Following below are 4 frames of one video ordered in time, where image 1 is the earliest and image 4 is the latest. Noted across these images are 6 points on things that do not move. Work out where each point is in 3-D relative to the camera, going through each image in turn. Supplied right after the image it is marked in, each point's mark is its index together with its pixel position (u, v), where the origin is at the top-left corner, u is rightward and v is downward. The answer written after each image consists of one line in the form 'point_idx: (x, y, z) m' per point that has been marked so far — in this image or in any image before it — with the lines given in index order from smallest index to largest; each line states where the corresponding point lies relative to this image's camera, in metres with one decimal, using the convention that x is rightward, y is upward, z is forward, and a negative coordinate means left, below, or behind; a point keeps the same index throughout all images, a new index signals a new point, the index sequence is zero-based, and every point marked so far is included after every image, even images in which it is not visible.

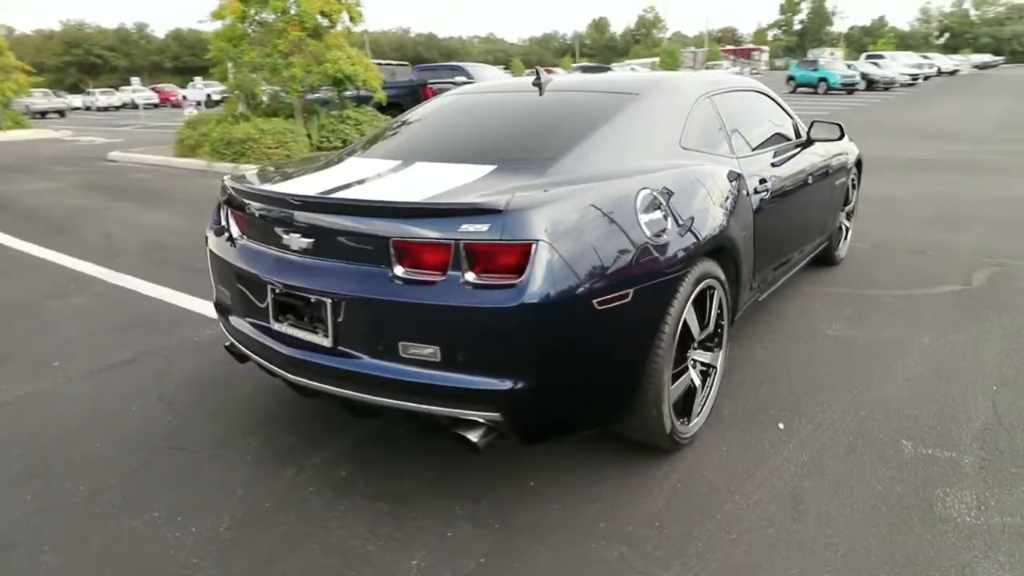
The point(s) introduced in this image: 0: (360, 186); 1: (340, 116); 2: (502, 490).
0: (-0.7, +0.5, +3.0) m
1: (-4.6, +4.6, +17.4) m
2: (0.0, -1.0, +3.1) m
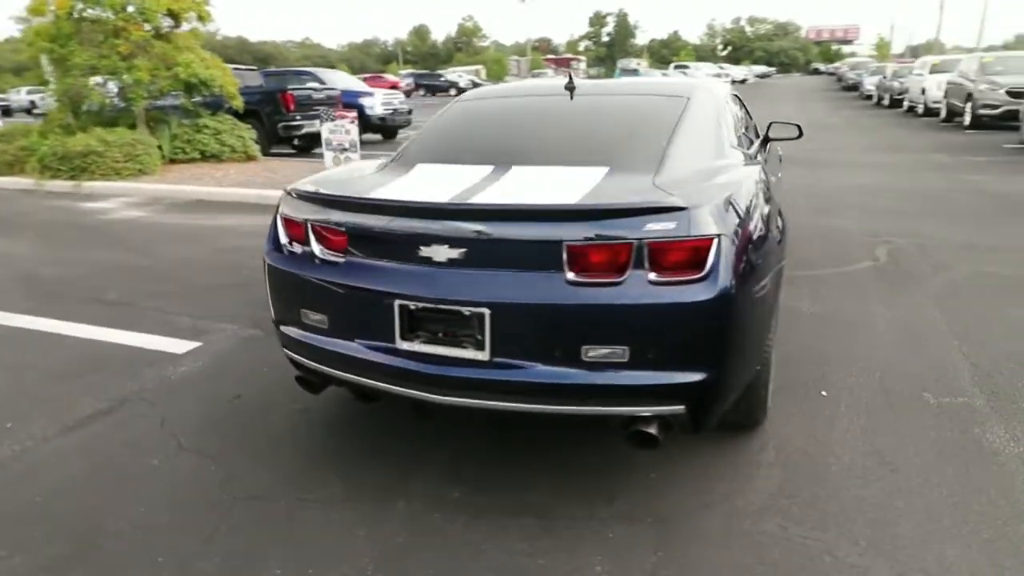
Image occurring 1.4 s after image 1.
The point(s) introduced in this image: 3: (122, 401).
0: (-0.1, +0.4, +2.9) m
1: (-7.8, +4.0, +15.9) m
2: (+0.6, -1.0, +3.2) m
3: (-2.6, -0.7, +4.3) m
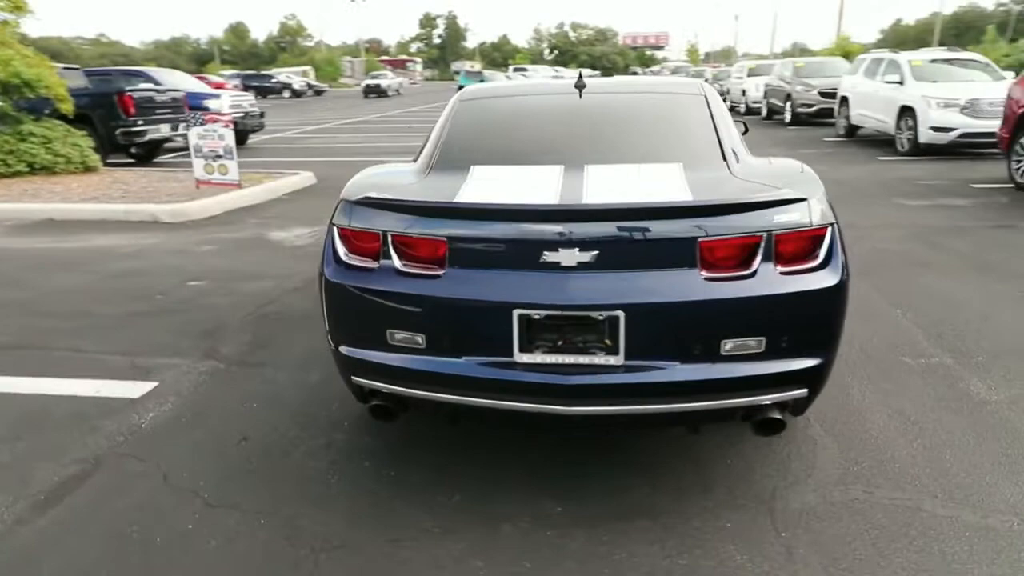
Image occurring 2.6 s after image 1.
0: (+0.3, +0.4, +2.8) m
1: (-10.4, +3.3, +13.6) m
2: (+1.0, -0.9, +3.3) m
3: (-2.3, -0.9, +3.6) m
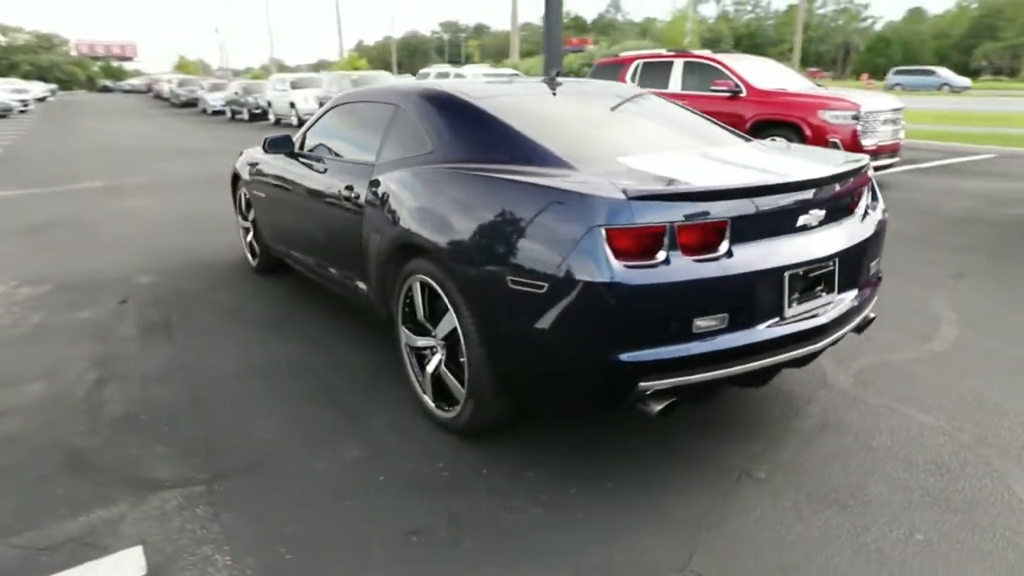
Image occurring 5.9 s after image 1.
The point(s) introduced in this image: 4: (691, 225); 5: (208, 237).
0: (+1.3, +0.6, +3.3) m
1: (-14.2, +0.3, +4.5) m
2: (+1.8, -0.6, +4.2) m
3: (-0.9, -1.3, +2.3) m
4: (+0.7, +0.3, +2.8) m
5: (-4.0, +0.7, +8.5) m
